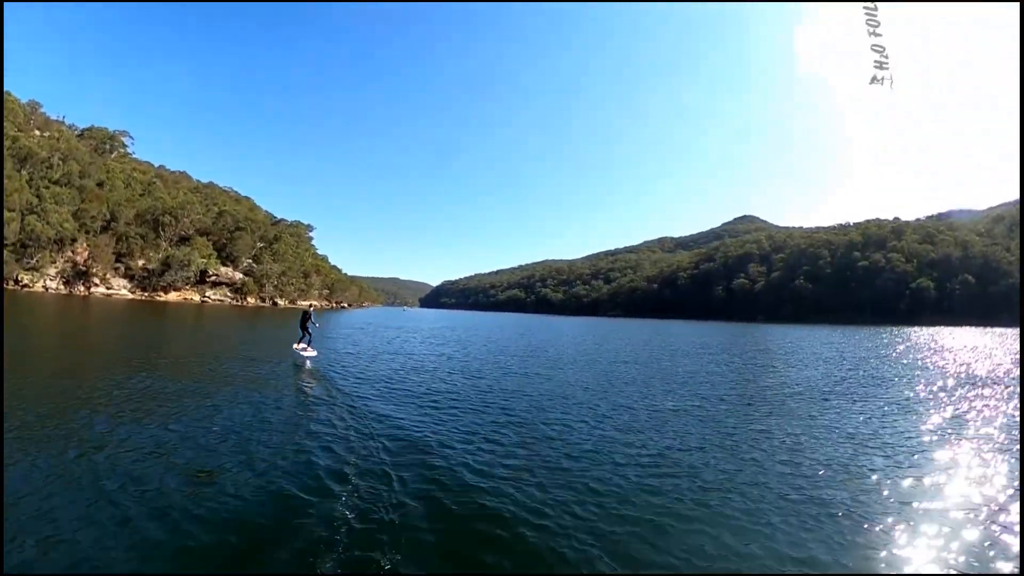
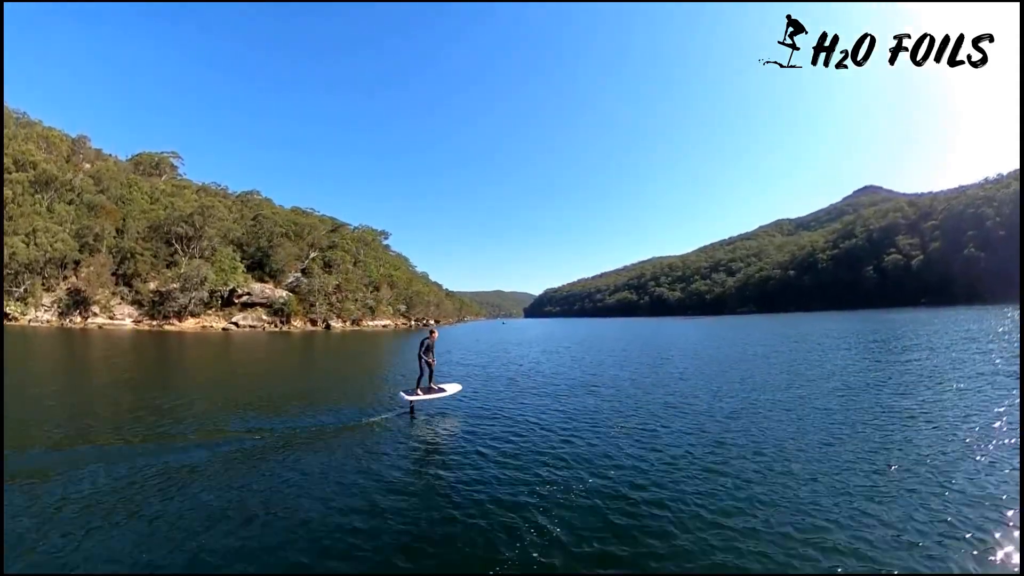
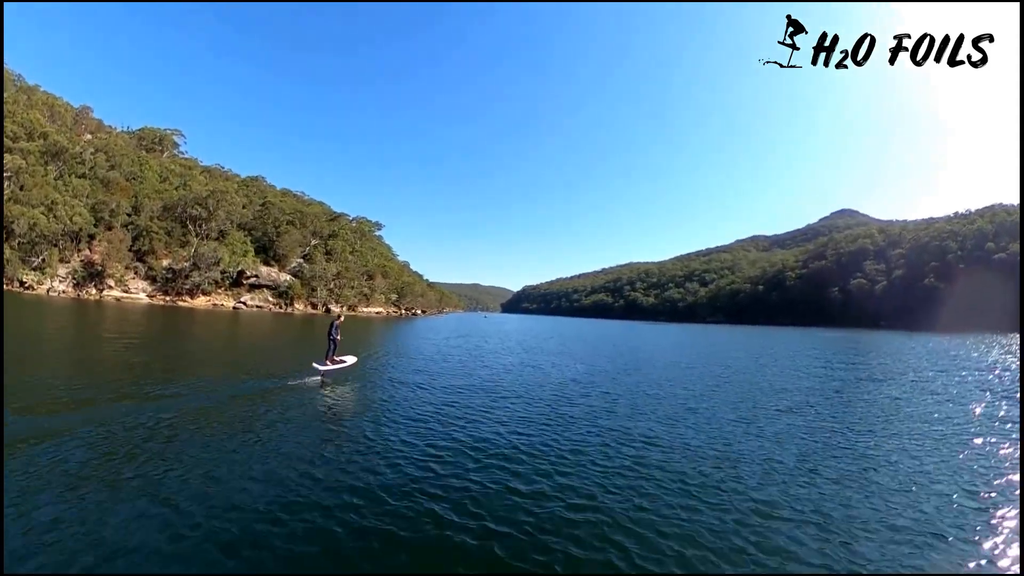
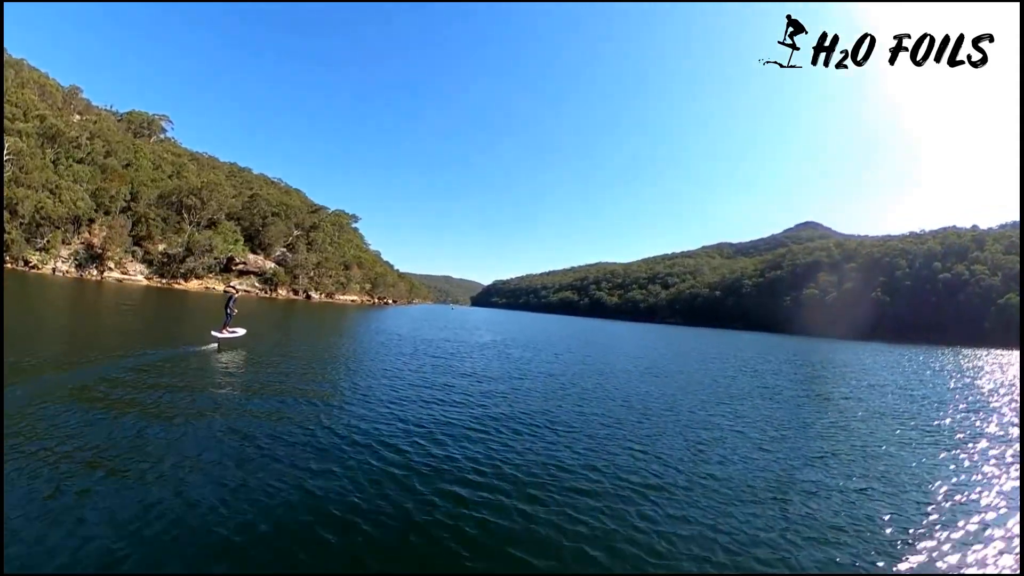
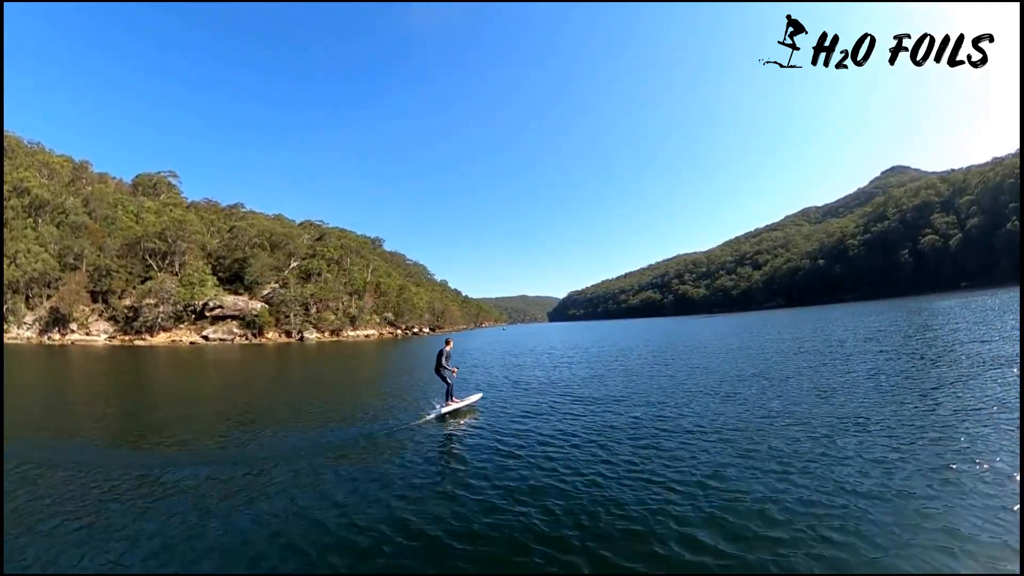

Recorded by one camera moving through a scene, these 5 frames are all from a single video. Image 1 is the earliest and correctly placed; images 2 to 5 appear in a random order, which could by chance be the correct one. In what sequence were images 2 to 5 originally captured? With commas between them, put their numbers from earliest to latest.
4, 3, 2, 5
